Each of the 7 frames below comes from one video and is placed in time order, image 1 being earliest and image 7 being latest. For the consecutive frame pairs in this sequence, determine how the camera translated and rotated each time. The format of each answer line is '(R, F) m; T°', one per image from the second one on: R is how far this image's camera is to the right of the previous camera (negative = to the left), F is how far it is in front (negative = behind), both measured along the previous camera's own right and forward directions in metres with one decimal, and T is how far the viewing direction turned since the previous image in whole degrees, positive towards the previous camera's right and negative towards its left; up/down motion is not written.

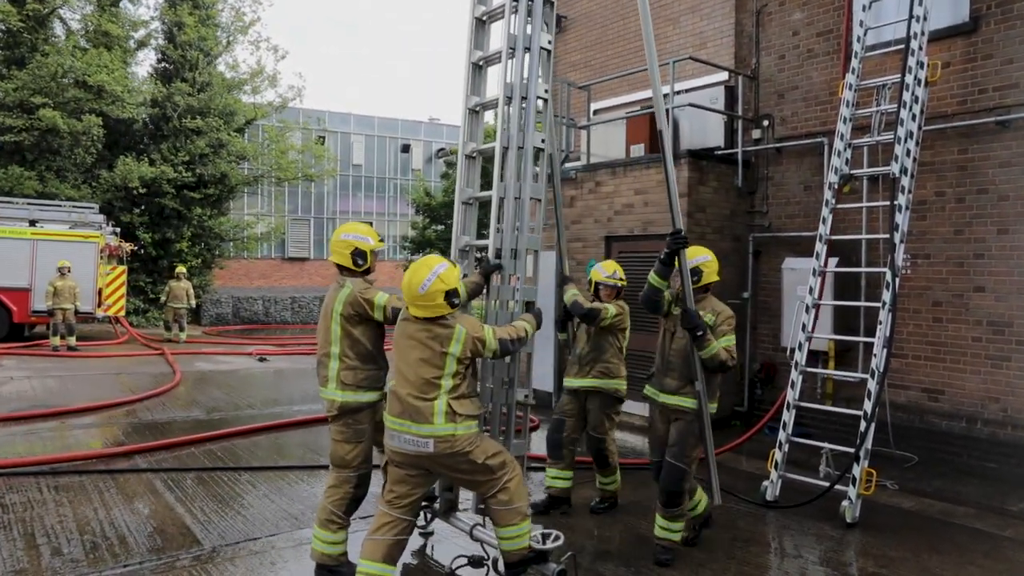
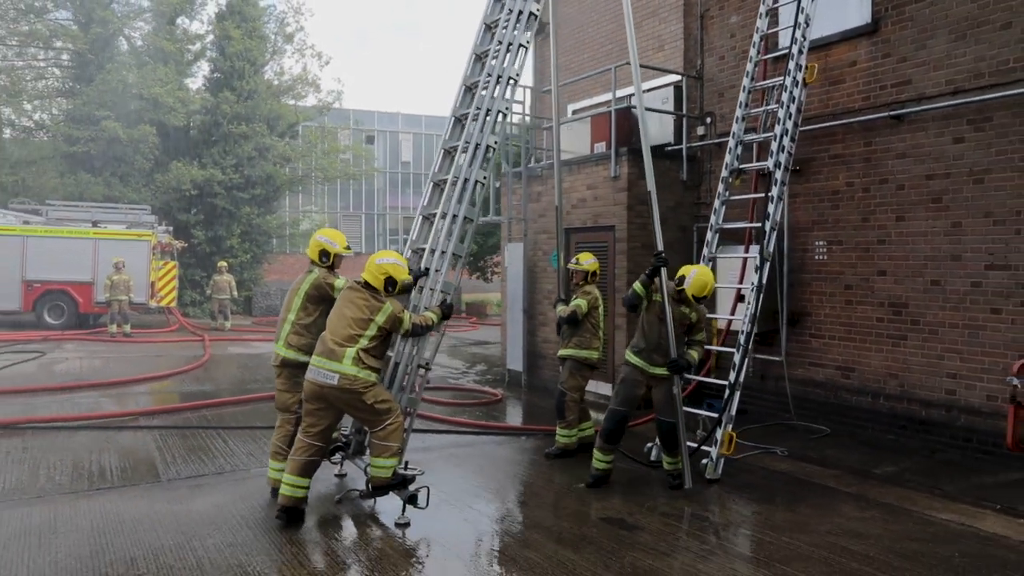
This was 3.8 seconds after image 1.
(+1.3, -0.7) m; -6°
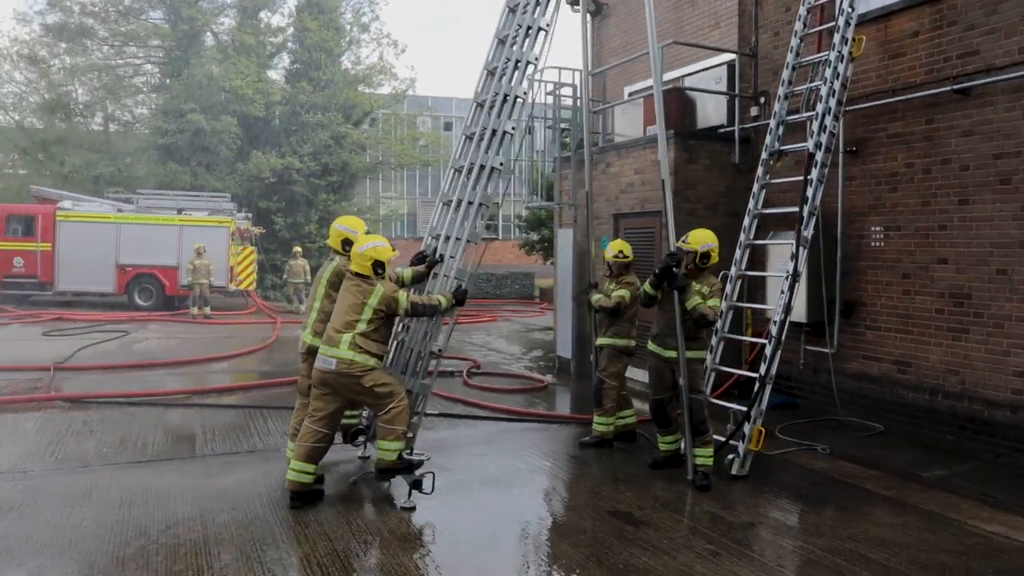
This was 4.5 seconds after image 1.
(+0.5, +0.1) m; -7°
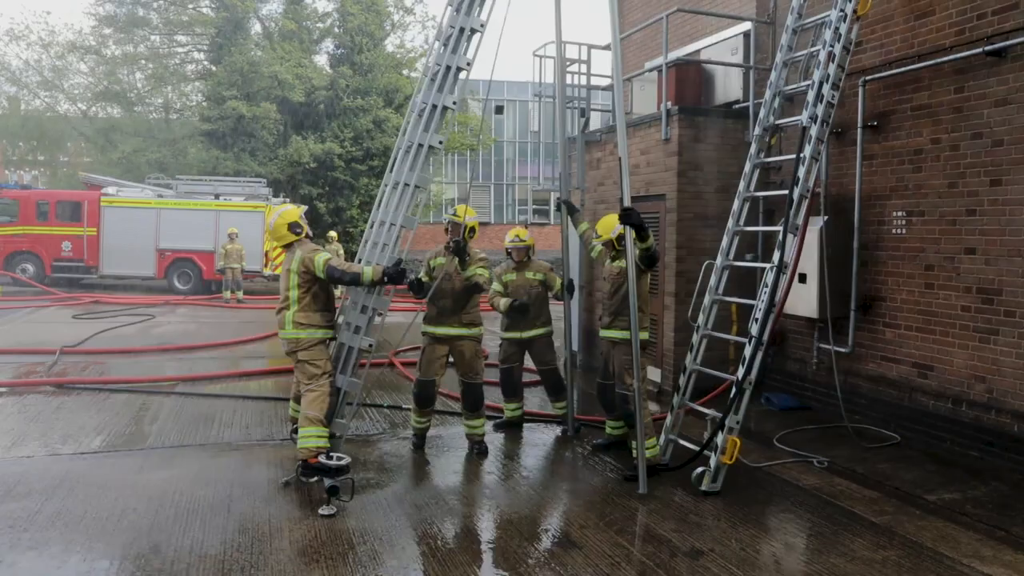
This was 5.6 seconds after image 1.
(+0.8, +0.5) m; -5°
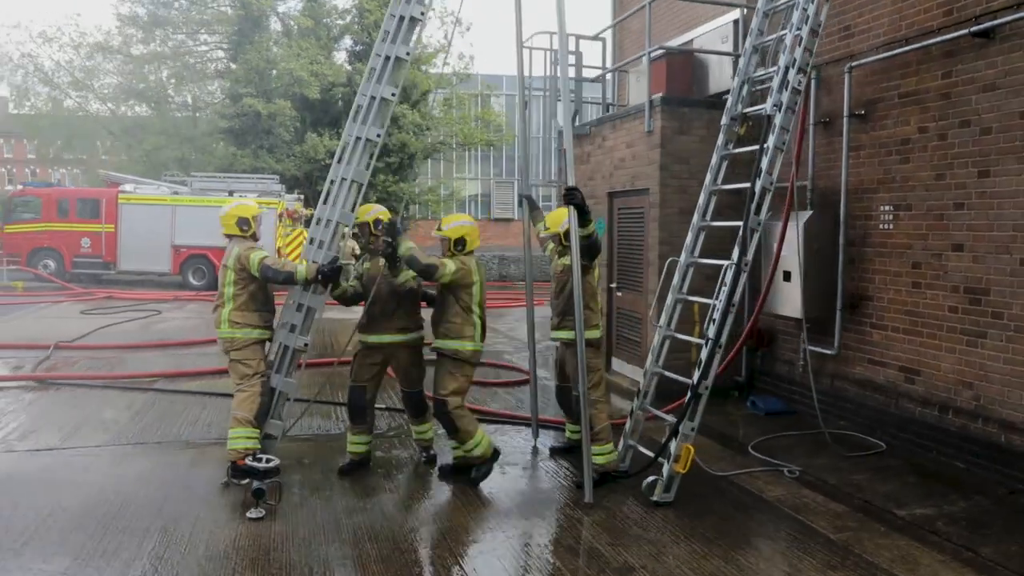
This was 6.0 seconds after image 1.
(+0.6, +0.2) m; -3°
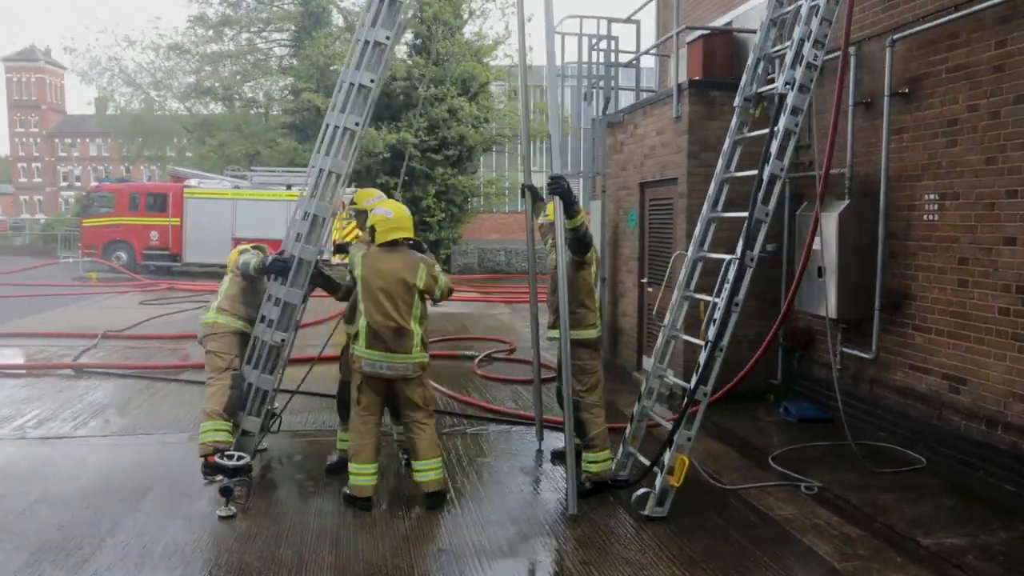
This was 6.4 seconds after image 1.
(+0.5, +0.3) m; -6°
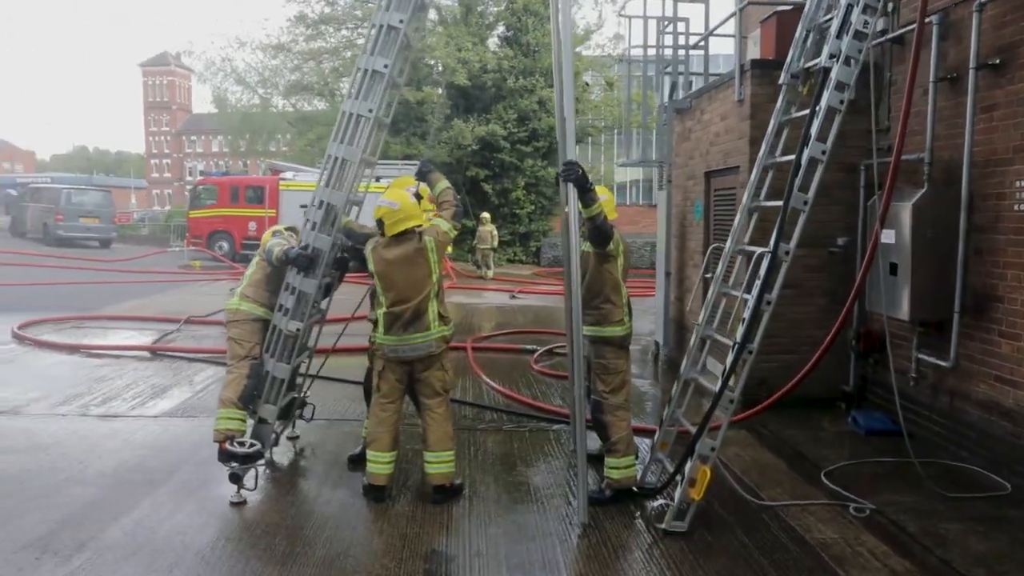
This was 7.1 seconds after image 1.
(+0.5, +0.2) m; -8°
